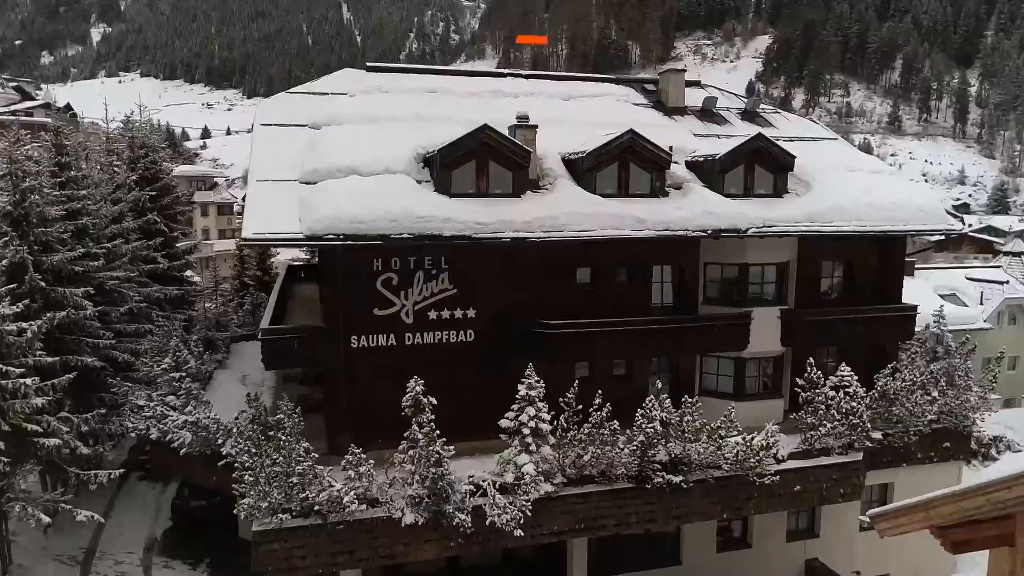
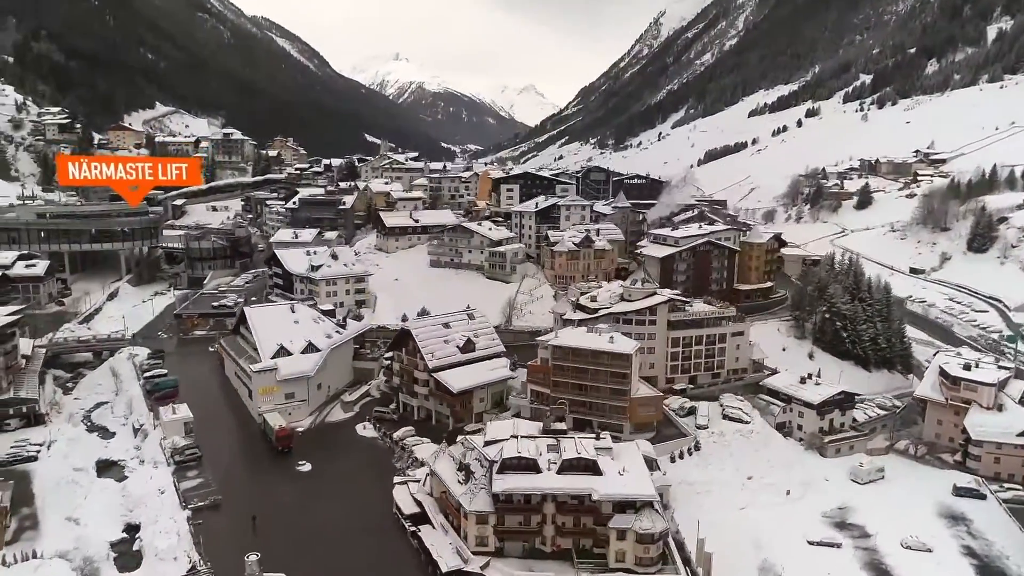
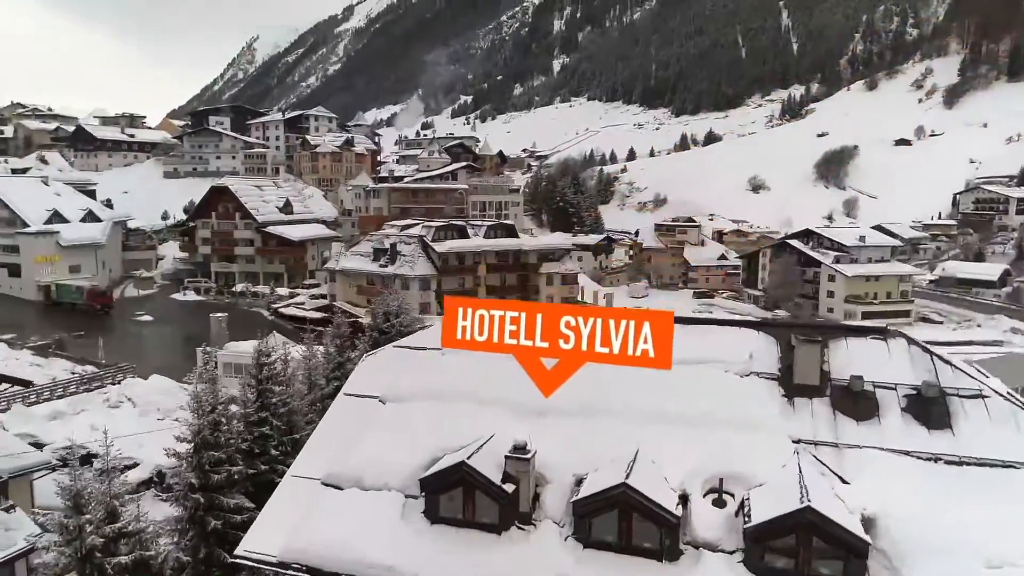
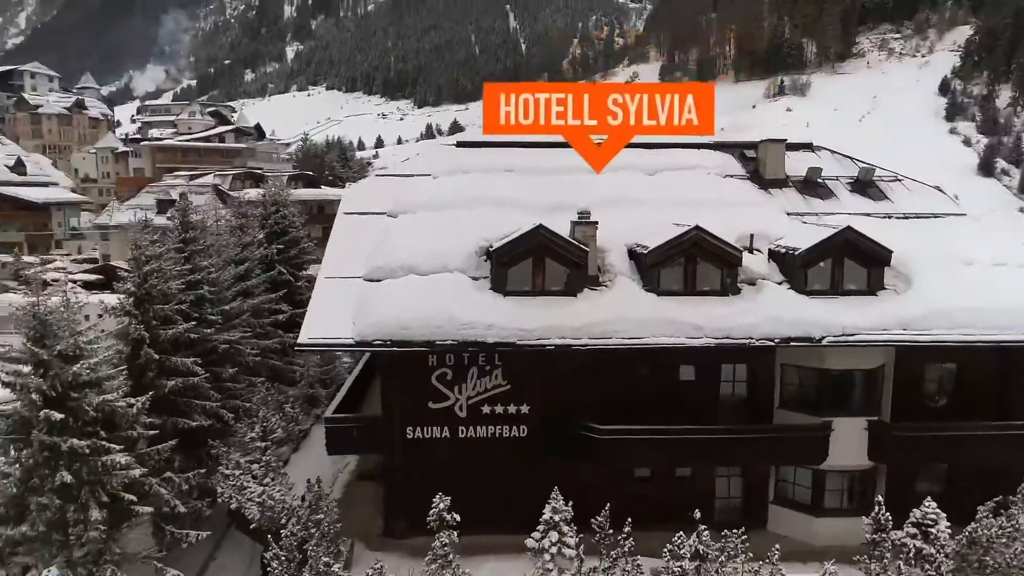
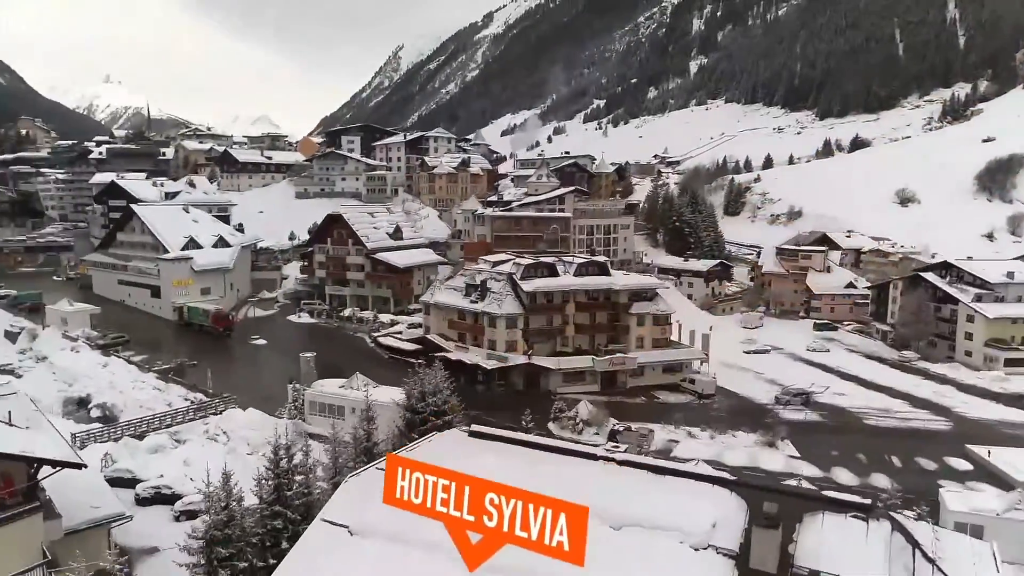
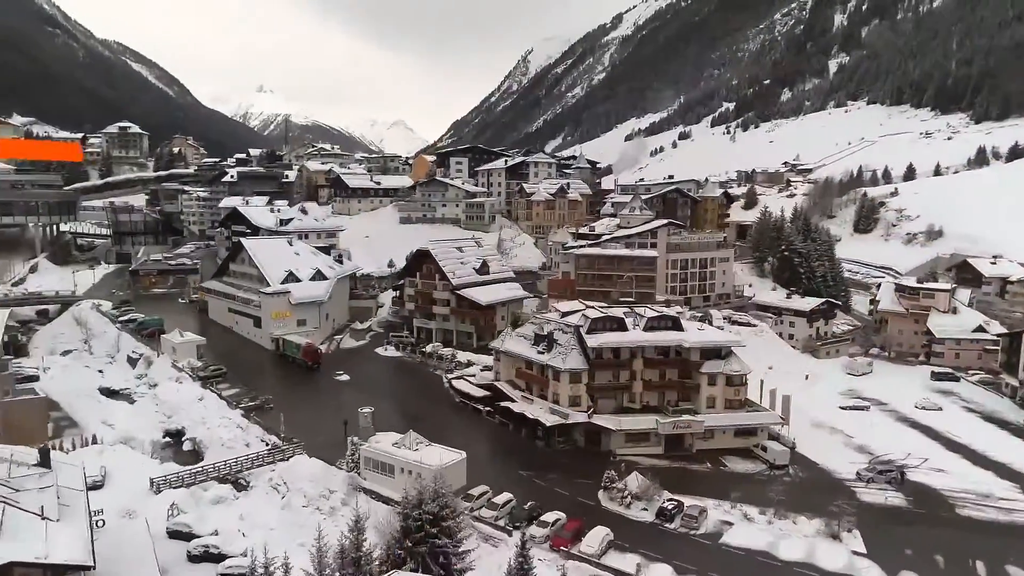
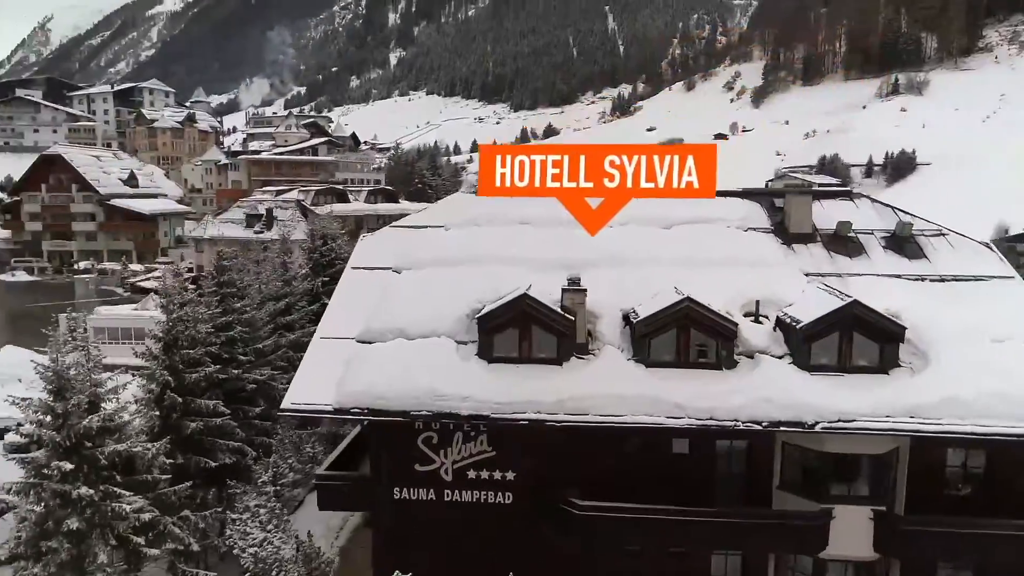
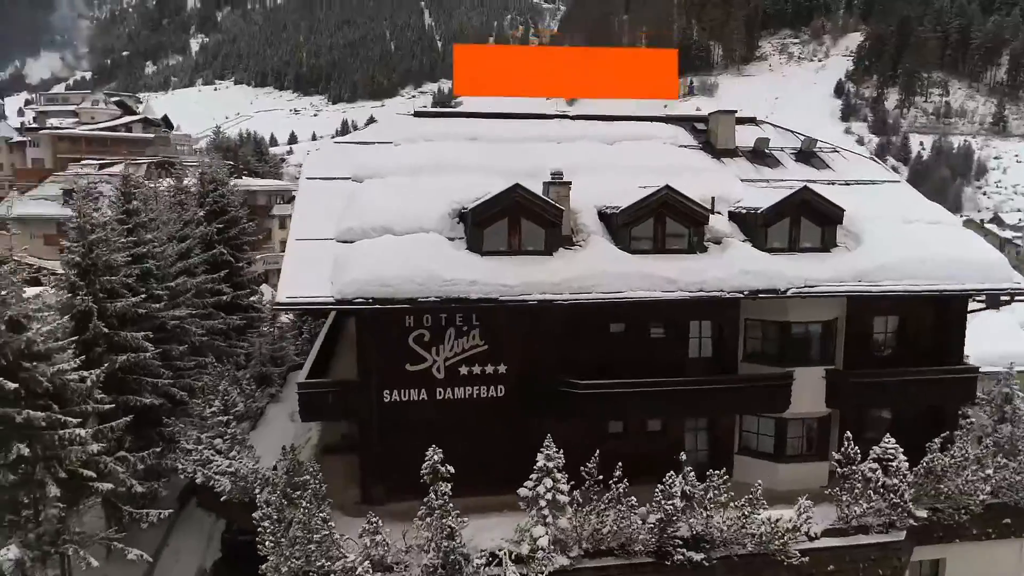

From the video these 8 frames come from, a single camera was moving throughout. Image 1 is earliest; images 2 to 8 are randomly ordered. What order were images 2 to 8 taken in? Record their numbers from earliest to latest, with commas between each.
8, 4, 7, 3, 5, 6, 2
